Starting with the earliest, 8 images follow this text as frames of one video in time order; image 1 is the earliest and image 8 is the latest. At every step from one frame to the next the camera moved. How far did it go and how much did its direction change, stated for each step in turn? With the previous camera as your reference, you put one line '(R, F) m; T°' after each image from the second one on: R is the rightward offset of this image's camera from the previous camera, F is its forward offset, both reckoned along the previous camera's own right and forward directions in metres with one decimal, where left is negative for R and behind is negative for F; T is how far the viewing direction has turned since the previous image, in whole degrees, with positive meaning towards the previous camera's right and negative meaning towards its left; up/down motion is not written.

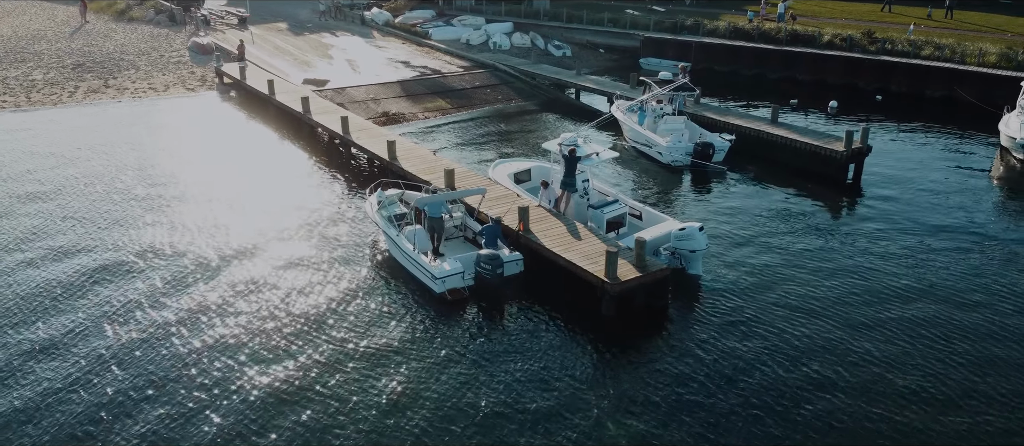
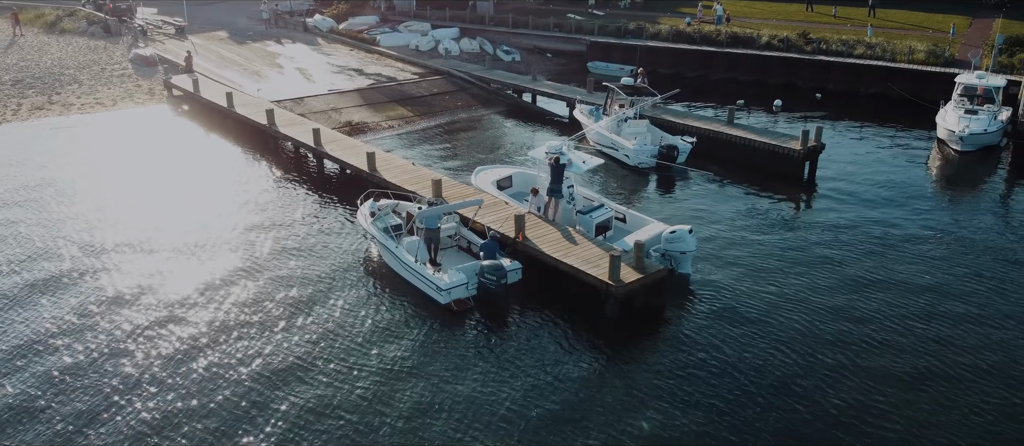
(-1.8, -0.3) m; +5°
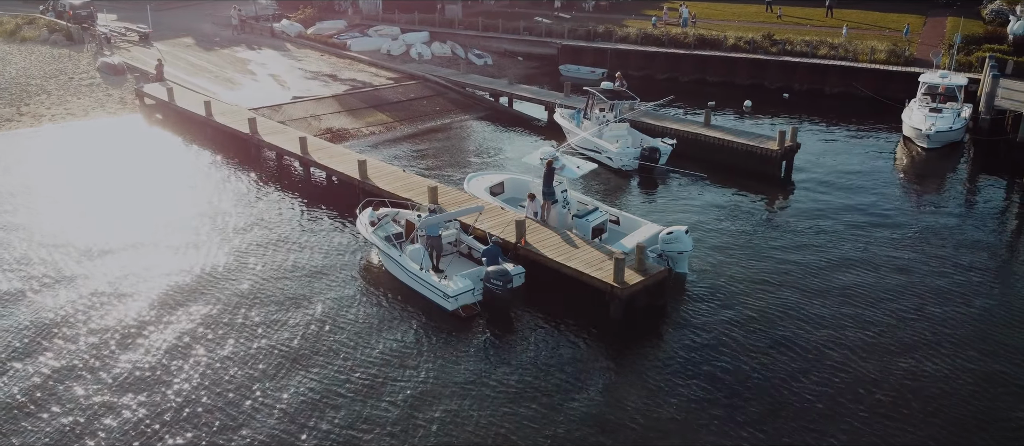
(-1.1, -0.3) m; +3°
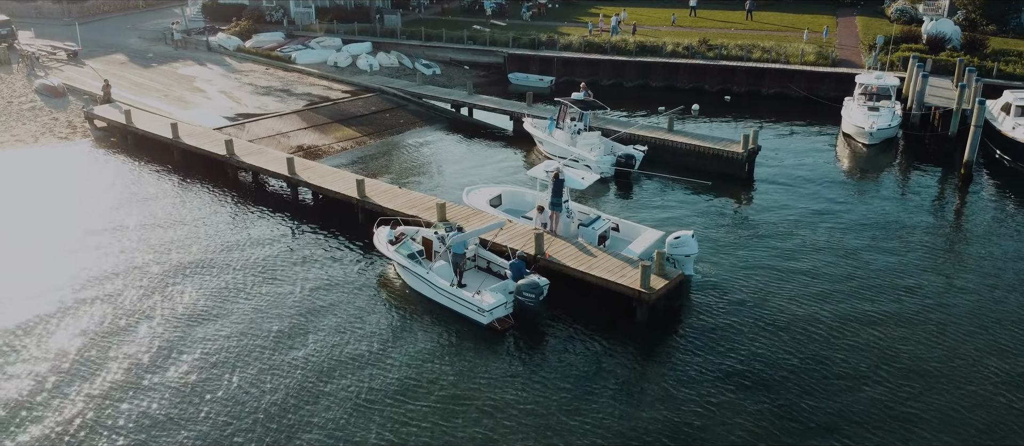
(-3.0, -0.5) m; +7°
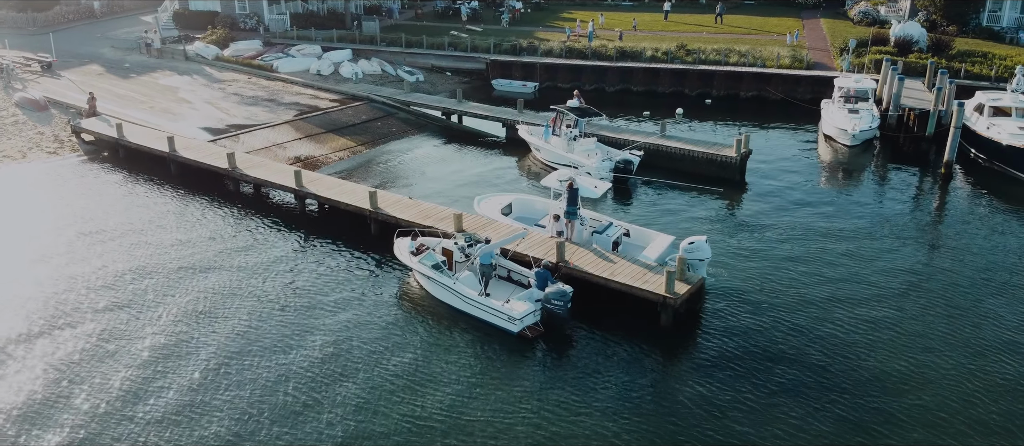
(-1.7, -0.4) m; +3°
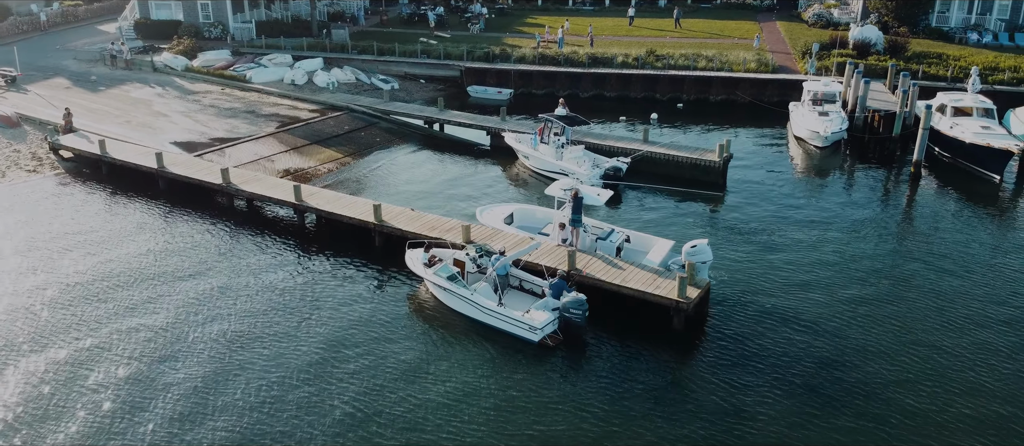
(-1.7, -0.4) m; +4°
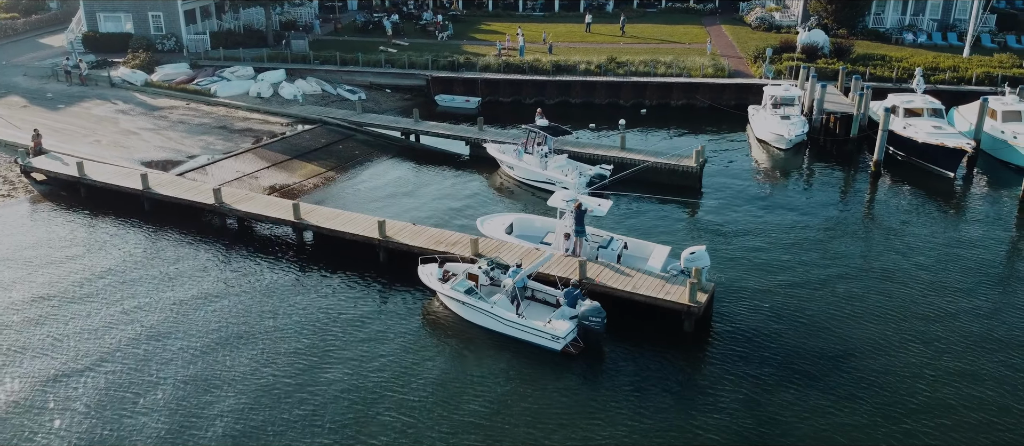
(-2.2, -0.5) m; +5°
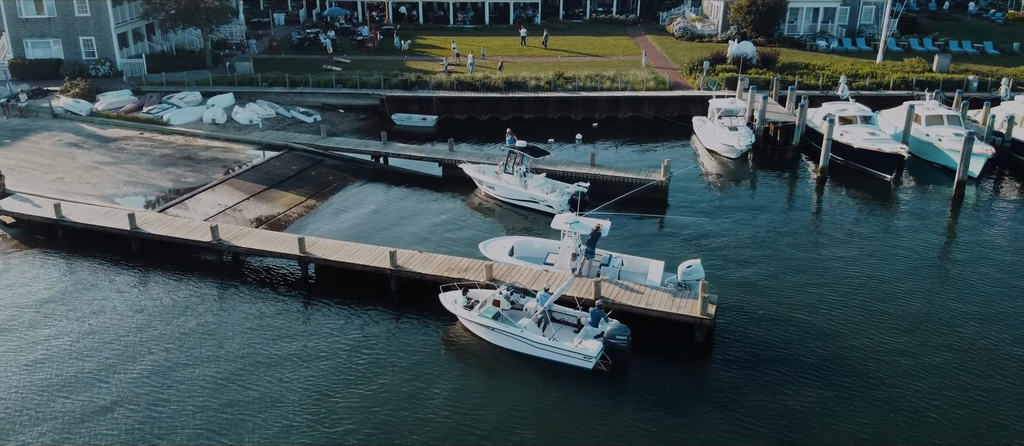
(-3.3, -0.9) m; +7°
